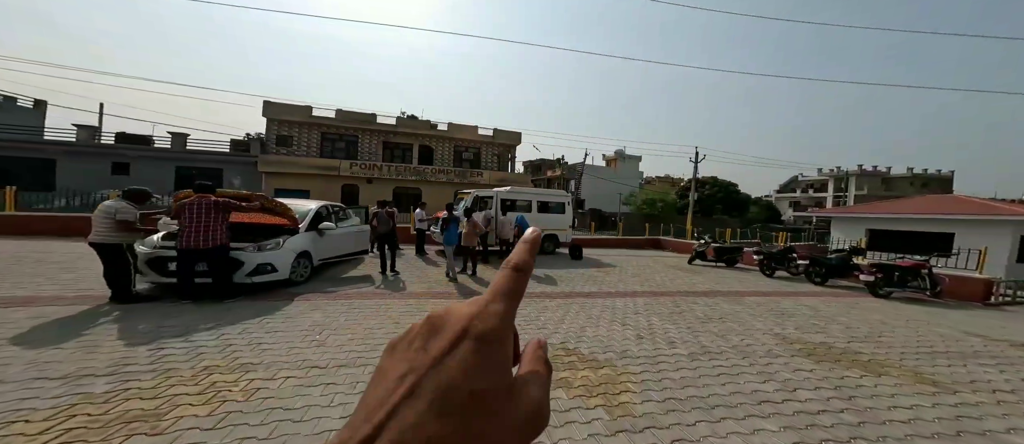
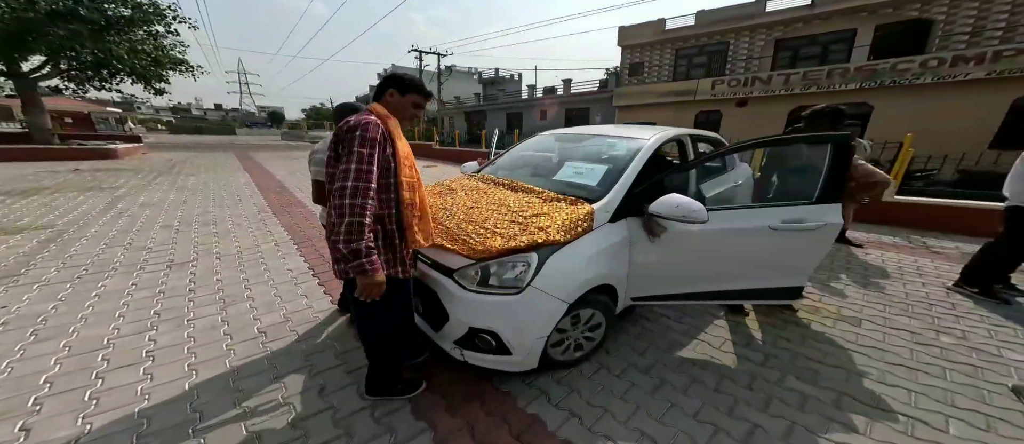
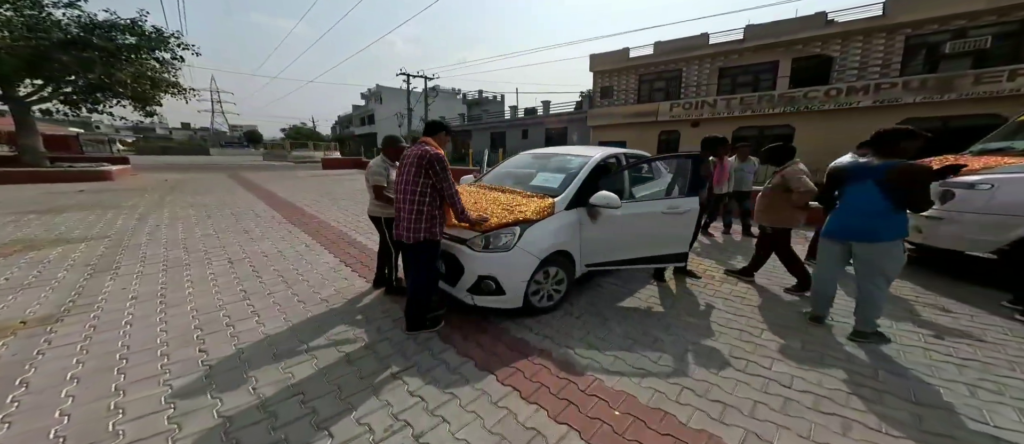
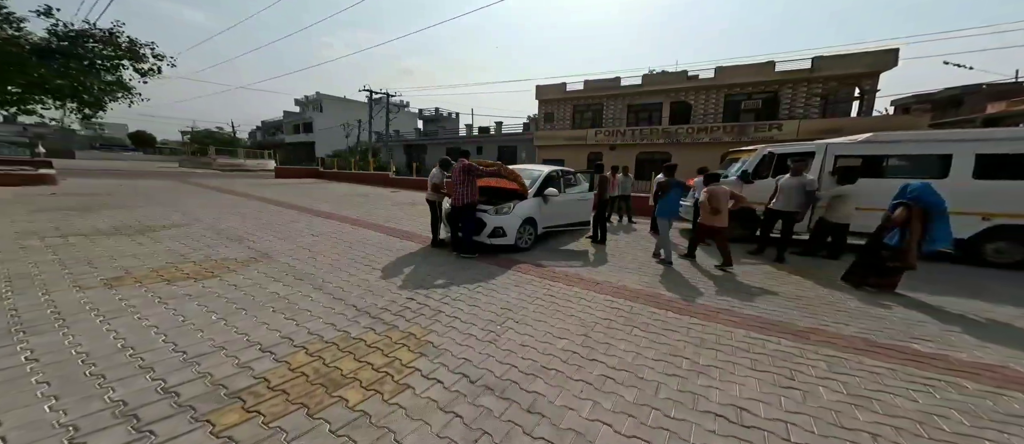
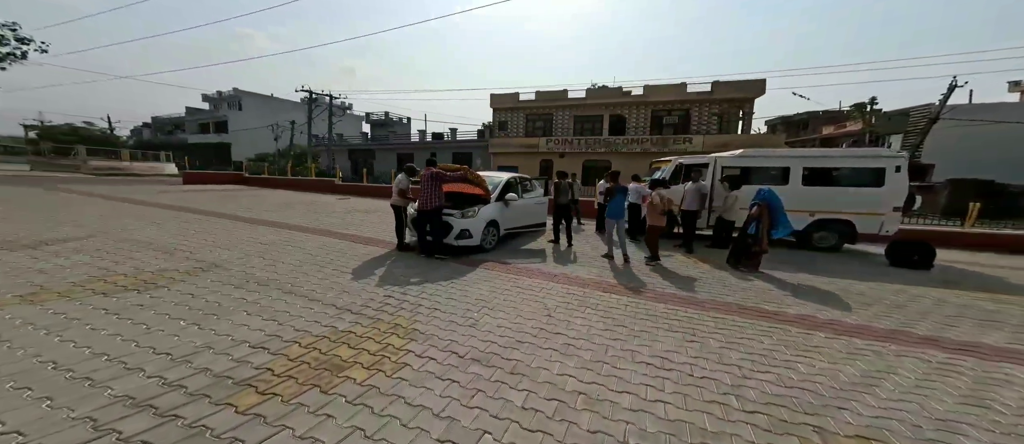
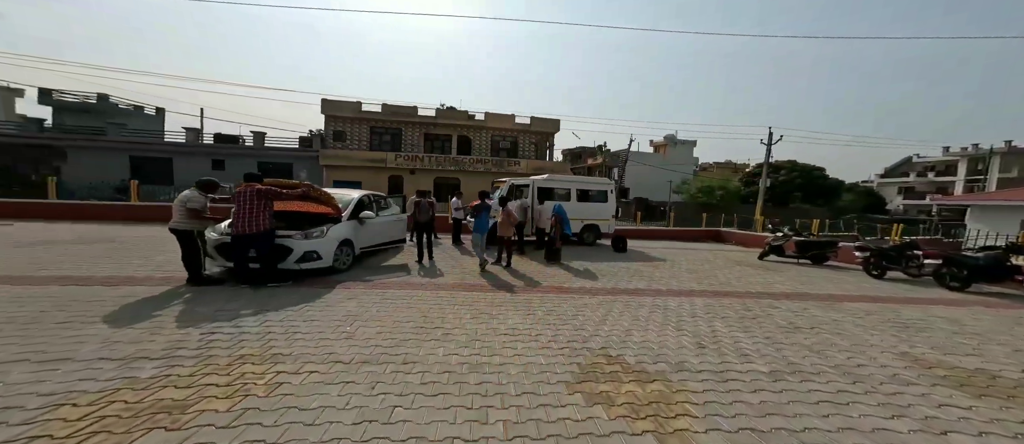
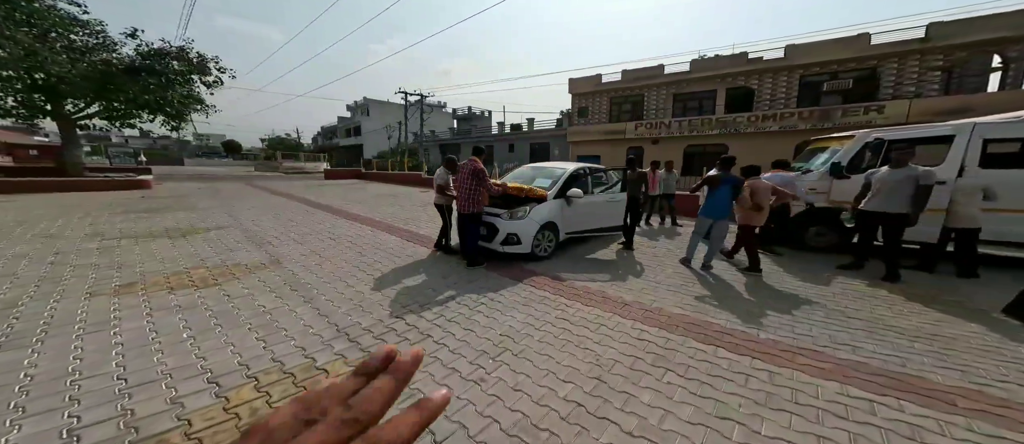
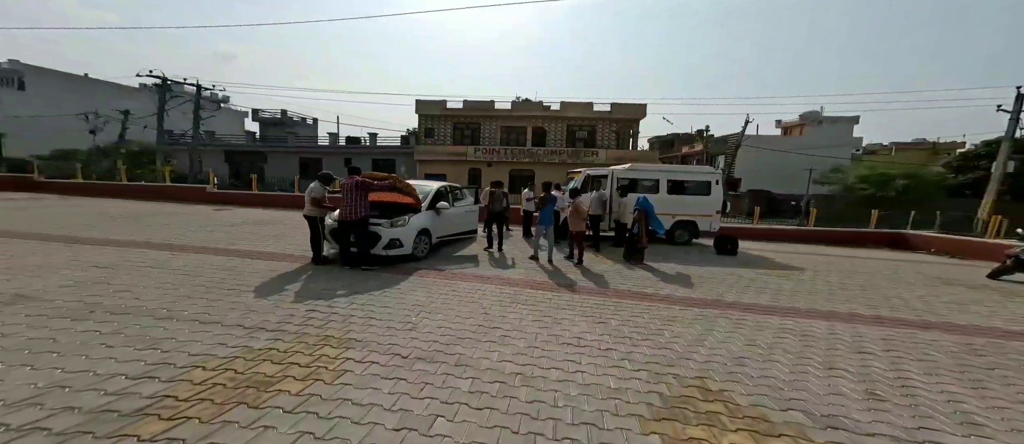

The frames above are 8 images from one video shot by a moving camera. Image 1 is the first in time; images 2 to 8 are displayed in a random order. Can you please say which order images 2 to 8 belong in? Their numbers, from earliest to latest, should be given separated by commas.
6, 8, 5, 4, 7, 3, 2
